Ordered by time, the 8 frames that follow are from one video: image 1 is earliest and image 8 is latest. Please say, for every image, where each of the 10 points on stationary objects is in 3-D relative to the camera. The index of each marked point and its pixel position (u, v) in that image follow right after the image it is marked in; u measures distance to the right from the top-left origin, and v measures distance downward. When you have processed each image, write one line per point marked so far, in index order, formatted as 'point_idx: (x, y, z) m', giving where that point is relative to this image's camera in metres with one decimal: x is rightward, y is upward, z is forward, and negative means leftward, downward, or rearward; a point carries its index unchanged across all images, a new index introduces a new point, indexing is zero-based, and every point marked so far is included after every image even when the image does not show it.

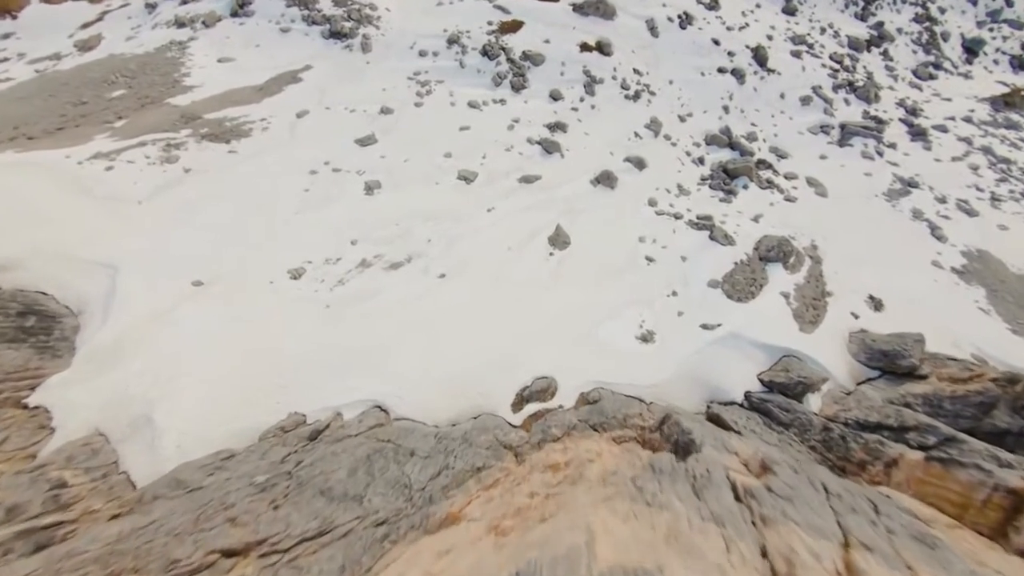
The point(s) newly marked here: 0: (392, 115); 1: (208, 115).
0: (-4.0, +5.8, +13.5) m
1: (-9.4, +5.3, +12.6) m
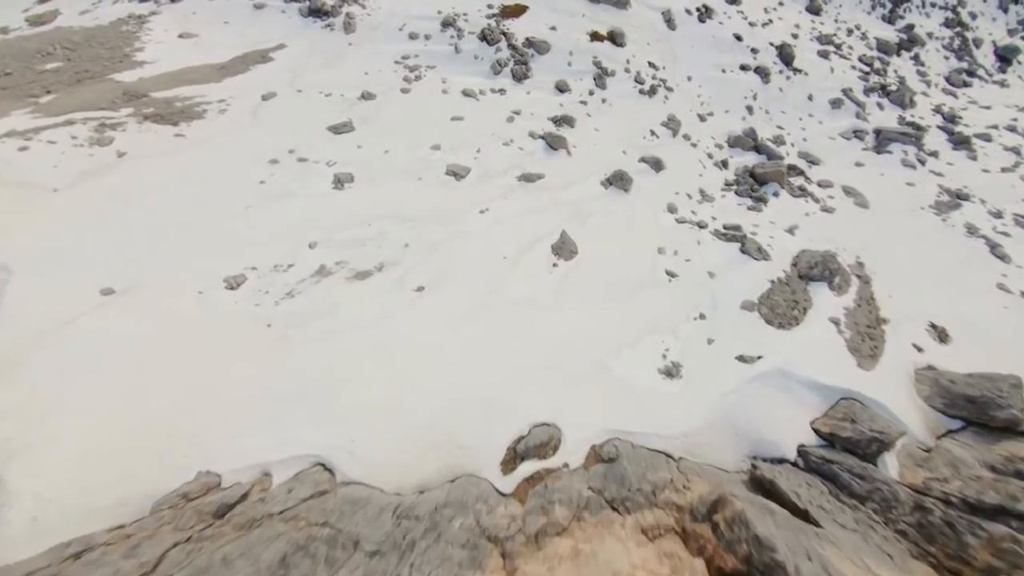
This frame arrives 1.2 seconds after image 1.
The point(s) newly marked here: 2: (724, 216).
0: (-4.0, +5.4, +11.7) m
1: (-9.4, +5.1, +10.7) m
2: (+6.2, +2.1, +12.0) m
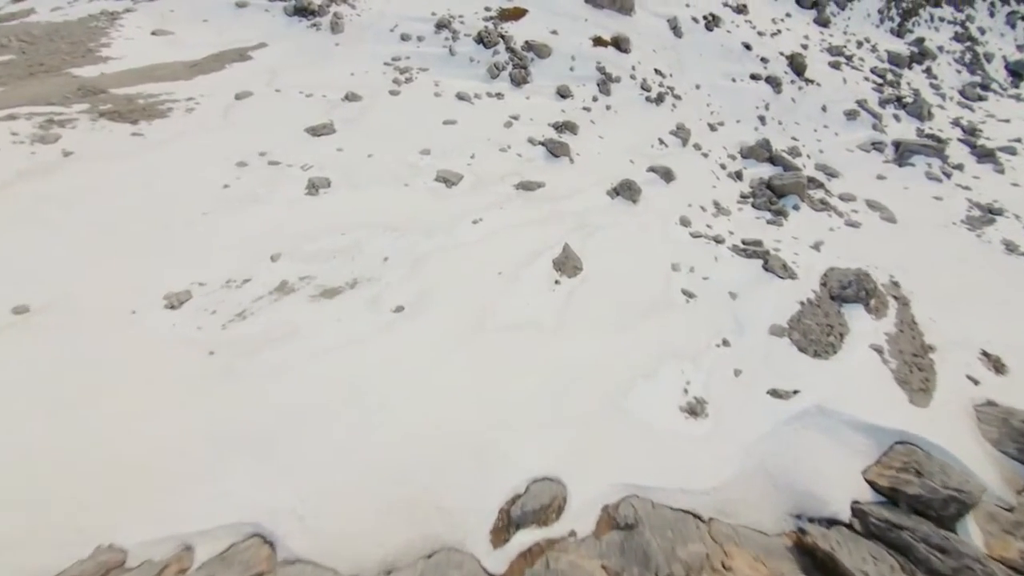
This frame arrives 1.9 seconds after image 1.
0: (-4.0, +4.9, +10.7) m
1: (-9.4, +4.7, +9.7) m
2: (+6.1, +1.5, +10.9) m
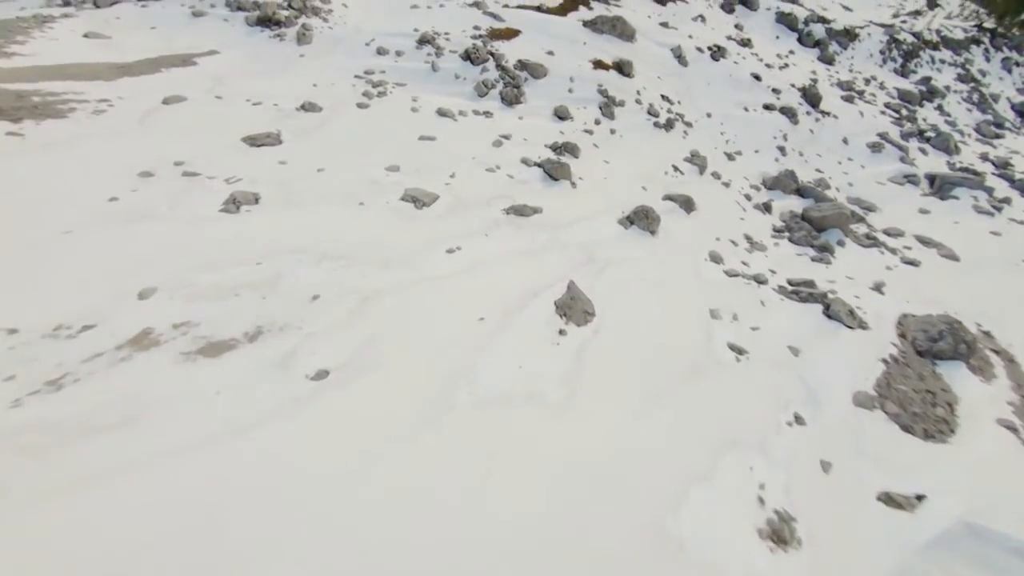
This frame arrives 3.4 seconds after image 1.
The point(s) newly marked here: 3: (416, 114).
0: (-4.2, +3.9, +8.9) m
1: (-9.6, +3.8, +7.8) m
2: (+5.9, +0.4, +8.8) m
3: (-2.3, +4.1, +9.7) m
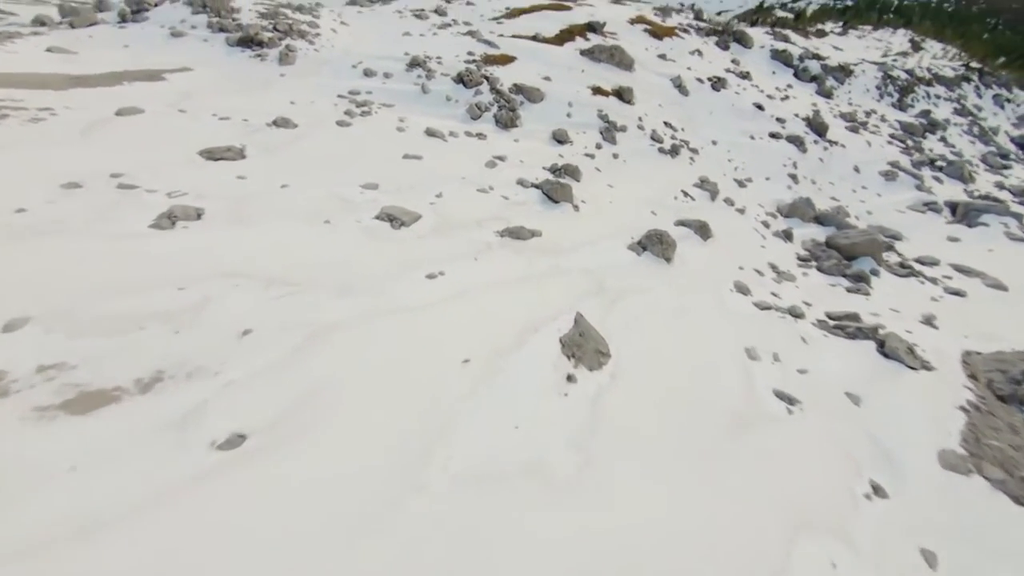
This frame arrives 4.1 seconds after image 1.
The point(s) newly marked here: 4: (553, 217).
0: (-4.3, +3.2, +8.1) m
1: (-9.7, +3.2, +6.9) m
2: (+5.8, -0.2, +7.7) m
3: (-2.4, +3.4, +8.8) m
4: (+0.8, +1.3, +7.6) m
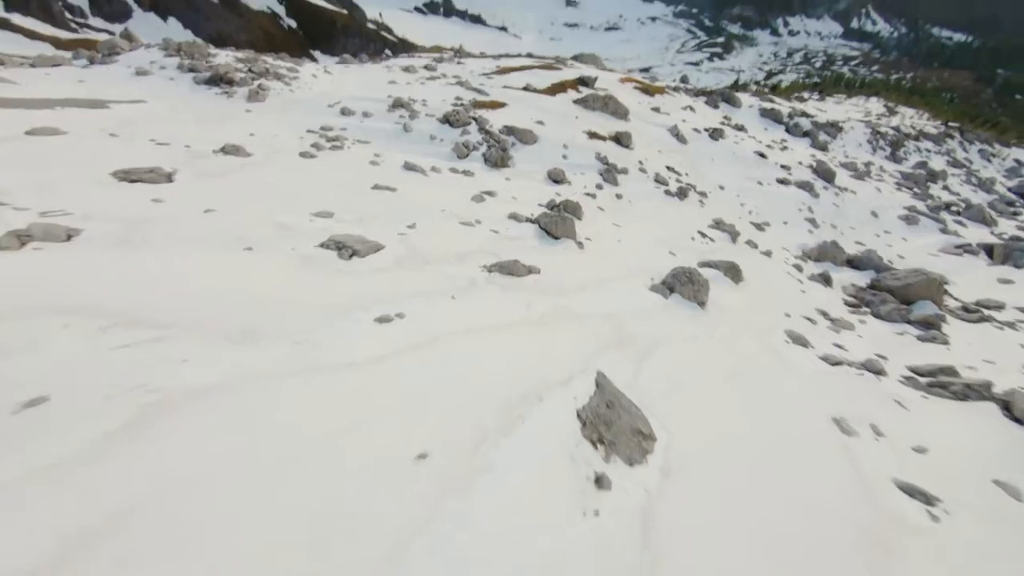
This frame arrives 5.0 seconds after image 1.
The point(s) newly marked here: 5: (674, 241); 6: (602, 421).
0: (-4.5, +2.2, +6.9) m
1: (-9.8, +2.3, +5.7) m
2: (+5.7, -0.9, +6.1) m
3: (-2.5, +2.3, +7.7) m
4: (+0.6, +0.5, +6.2) m
5: (+3.2, +0.9, +8.2) m
6: (+0.7, -1.0, +3.2) m
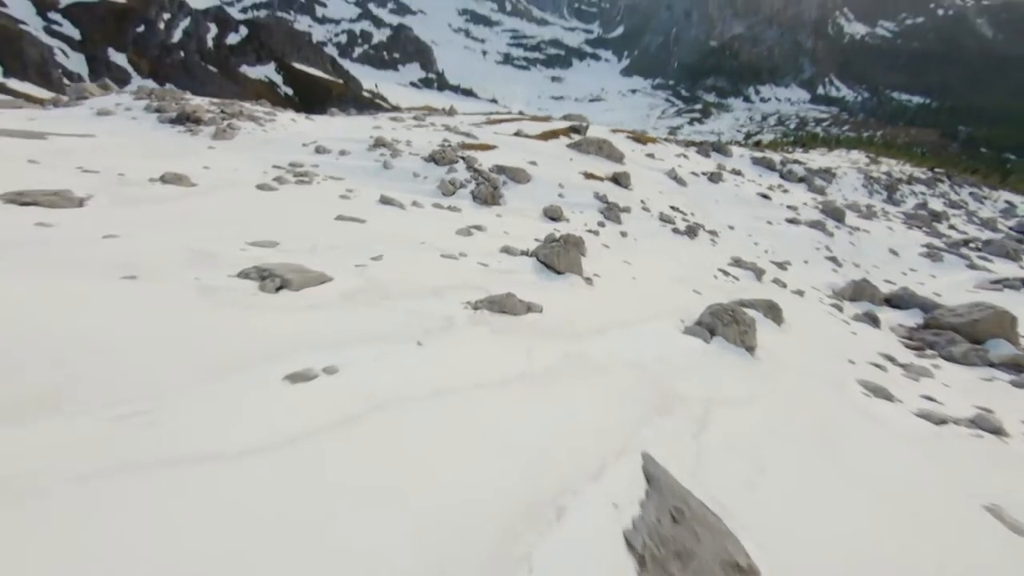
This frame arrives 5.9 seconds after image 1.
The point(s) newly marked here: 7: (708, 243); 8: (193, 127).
0: (-4.6, +1.4, +5.8) m
1: (-10.0, +1.6, +4.6) m
2: (+5.6, -1.3, +4.7) m
3: (-2.7, +1.4, +6.7) m
4: (+0.6, 0.0, +5.0) m
5: (+3.1, +0.2, +7.0) m
6: (+0.7, -1.1, +1.8) m
7: (+4.6, +1.1, +9.5) m
8: (-6.8, +3.4, +8.7) m
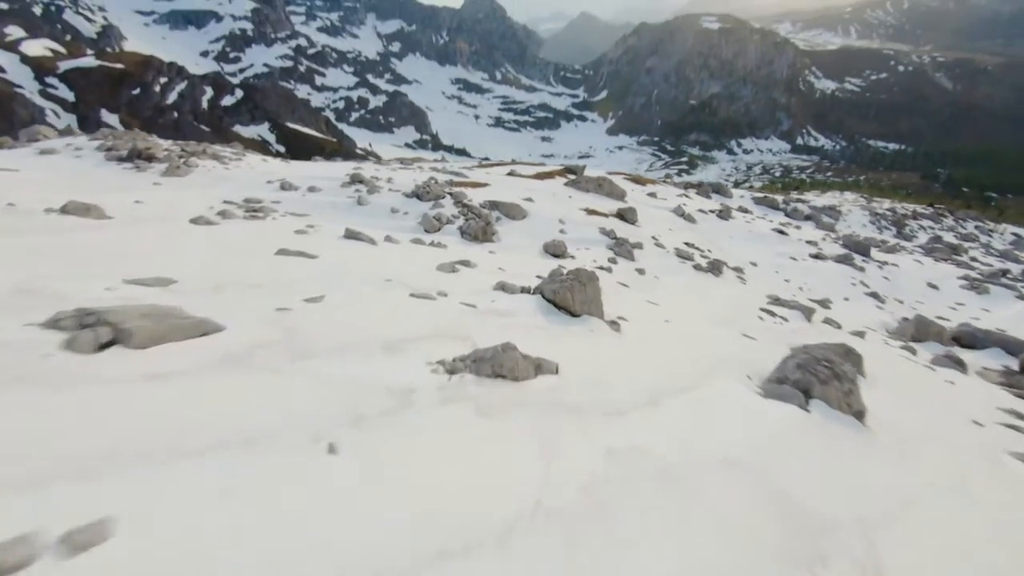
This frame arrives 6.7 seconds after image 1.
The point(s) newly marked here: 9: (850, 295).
0: (-4.7, +0.7, +4.6) m
1: (-10.0, +0.9, +3.3) m
2: (+5.7, -1.5, +3.2) m
3: (-2.7, +0.7, +5.4) m
4: (+0.5, -0.4, +3.6) m
5: (+3.1, -0.4, +5.7) m
6: (+0.7, -1.1, +0.3) m
7: (+4.5, +0.2, +8.3) m
8: (-6.9, +2.2, +7.7) m
9: (+7.4, -0.1, +9.0) m
